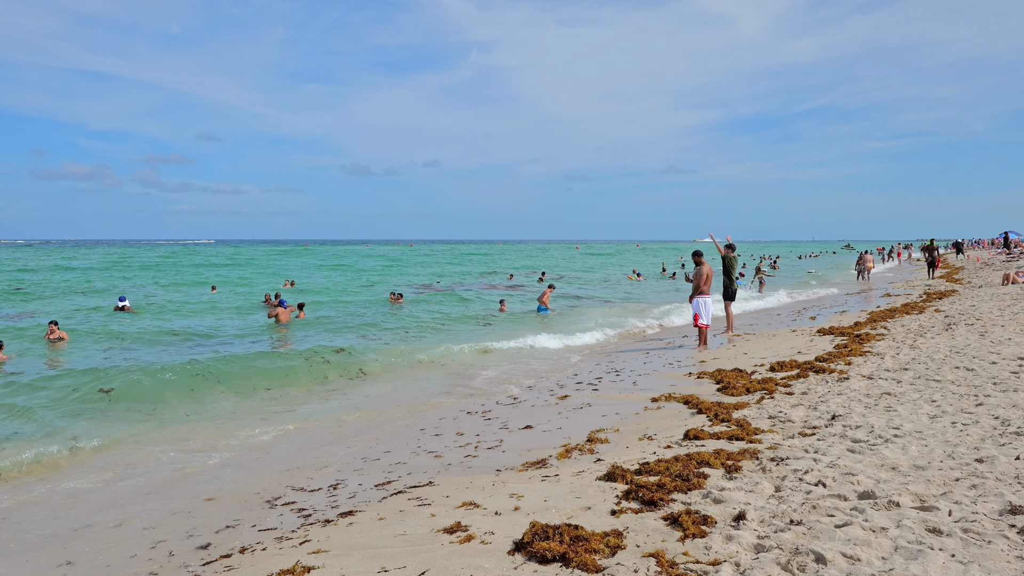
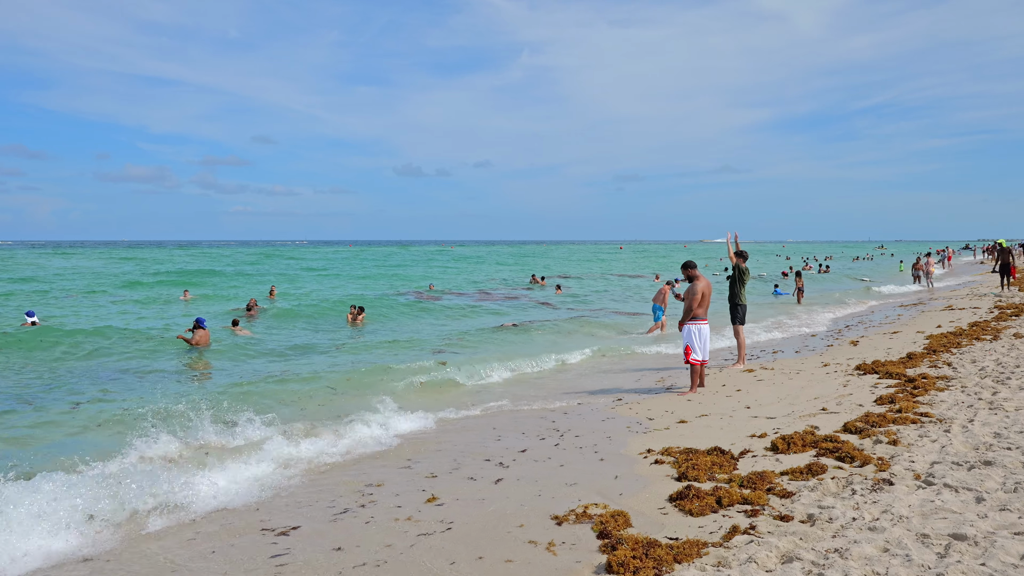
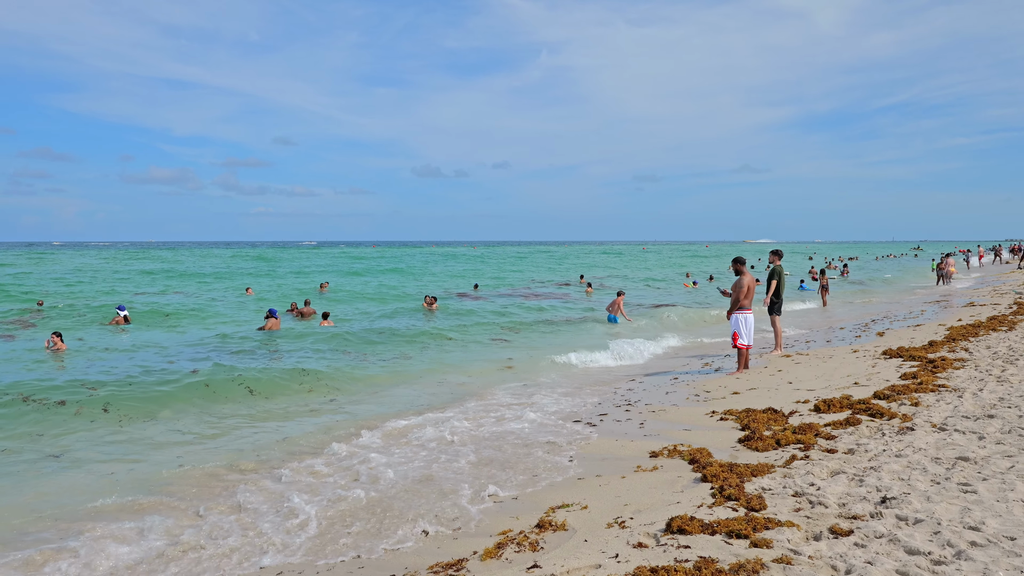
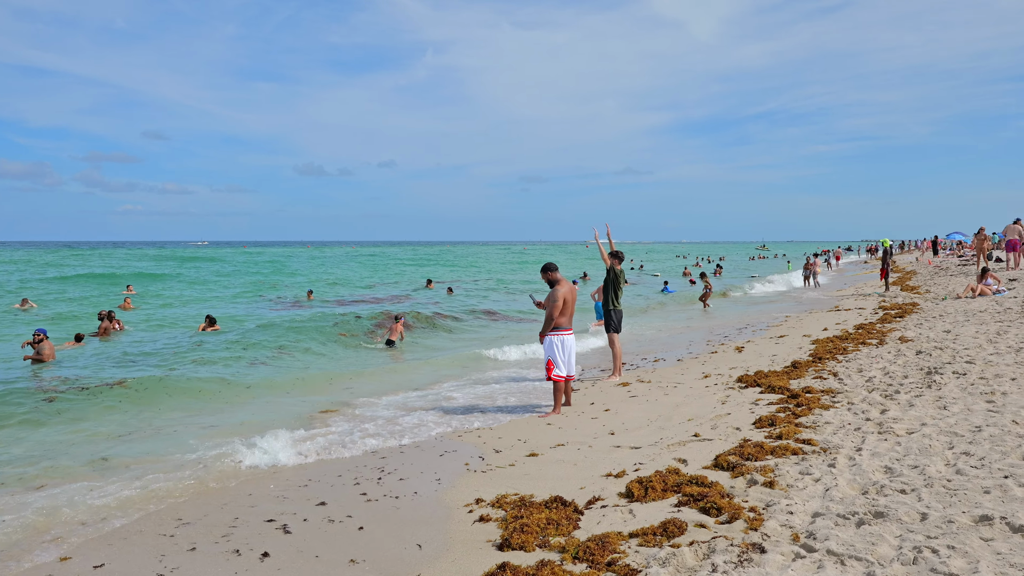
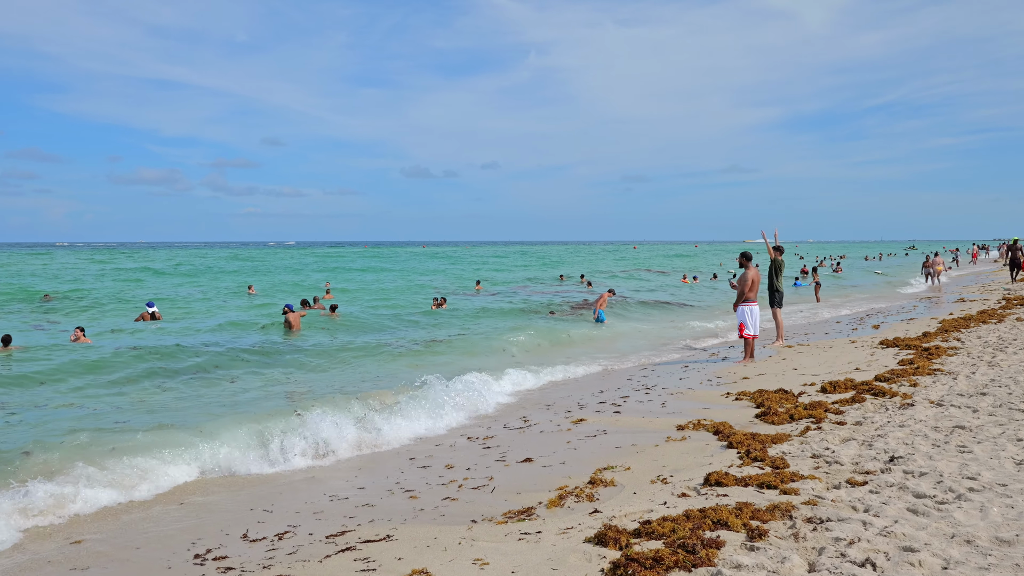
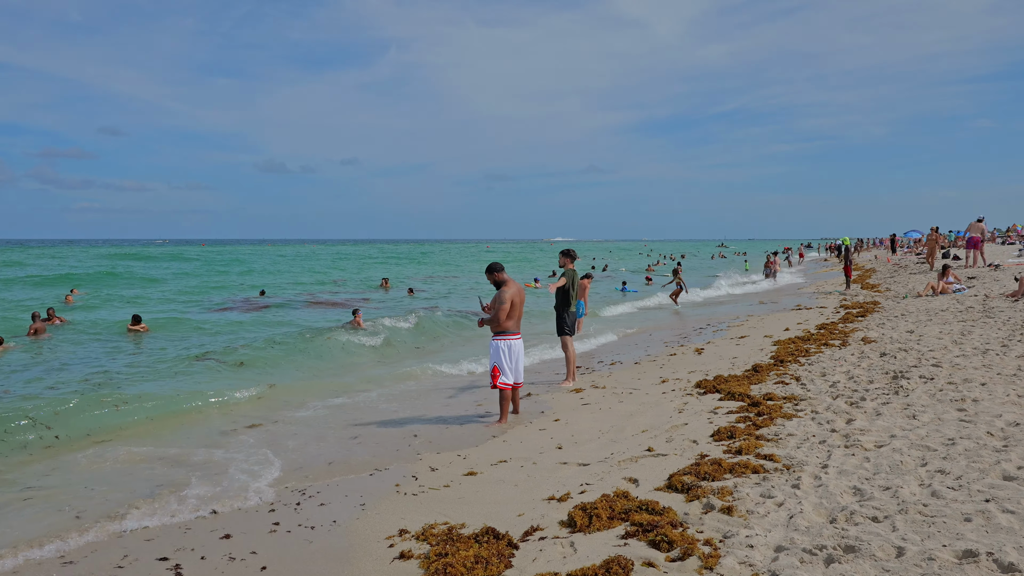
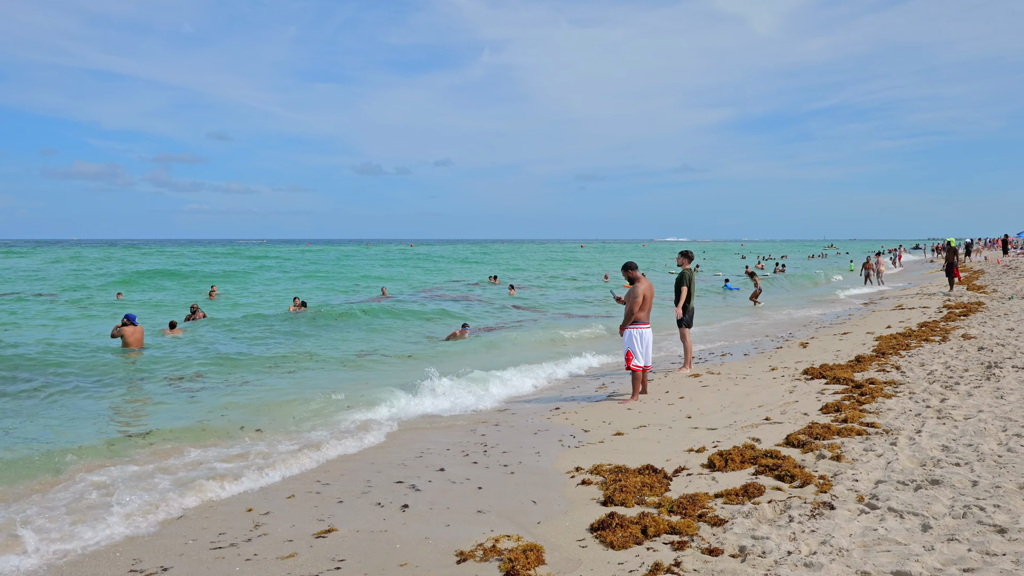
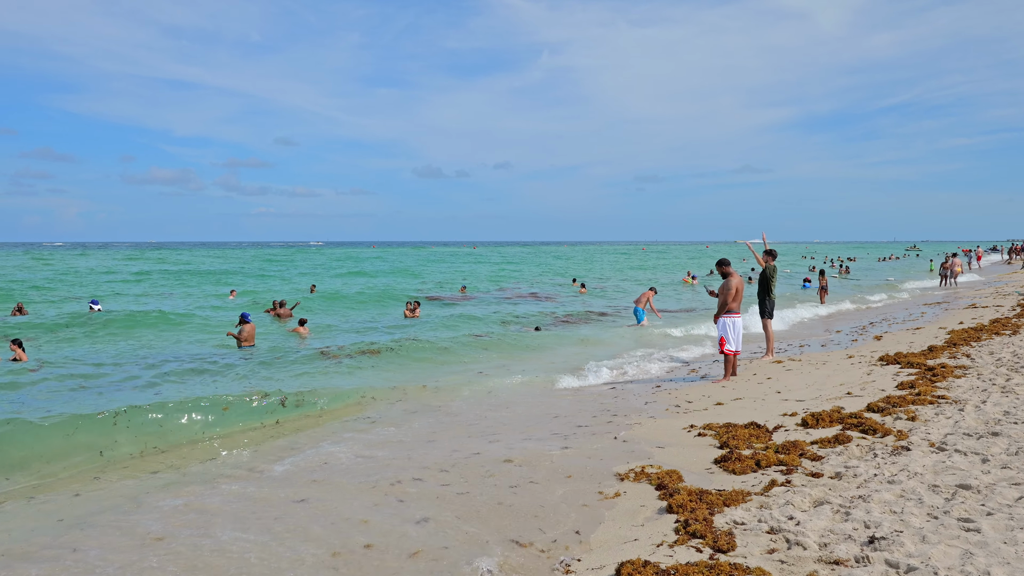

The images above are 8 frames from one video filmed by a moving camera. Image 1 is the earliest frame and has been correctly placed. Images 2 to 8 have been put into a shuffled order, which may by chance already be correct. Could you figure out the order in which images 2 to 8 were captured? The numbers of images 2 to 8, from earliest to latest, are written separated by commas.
5, 3, 8, 2, 7, 4, 6
